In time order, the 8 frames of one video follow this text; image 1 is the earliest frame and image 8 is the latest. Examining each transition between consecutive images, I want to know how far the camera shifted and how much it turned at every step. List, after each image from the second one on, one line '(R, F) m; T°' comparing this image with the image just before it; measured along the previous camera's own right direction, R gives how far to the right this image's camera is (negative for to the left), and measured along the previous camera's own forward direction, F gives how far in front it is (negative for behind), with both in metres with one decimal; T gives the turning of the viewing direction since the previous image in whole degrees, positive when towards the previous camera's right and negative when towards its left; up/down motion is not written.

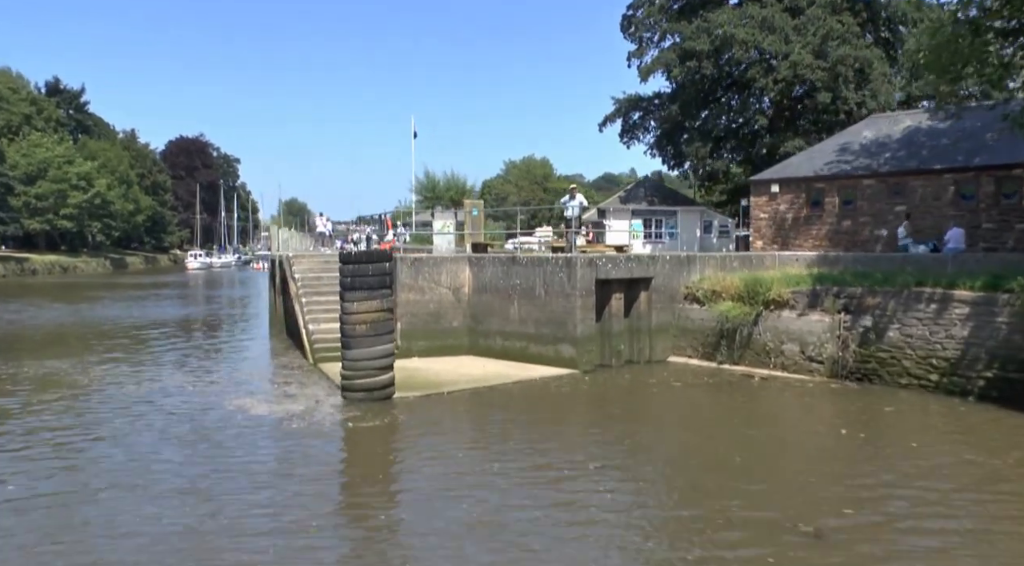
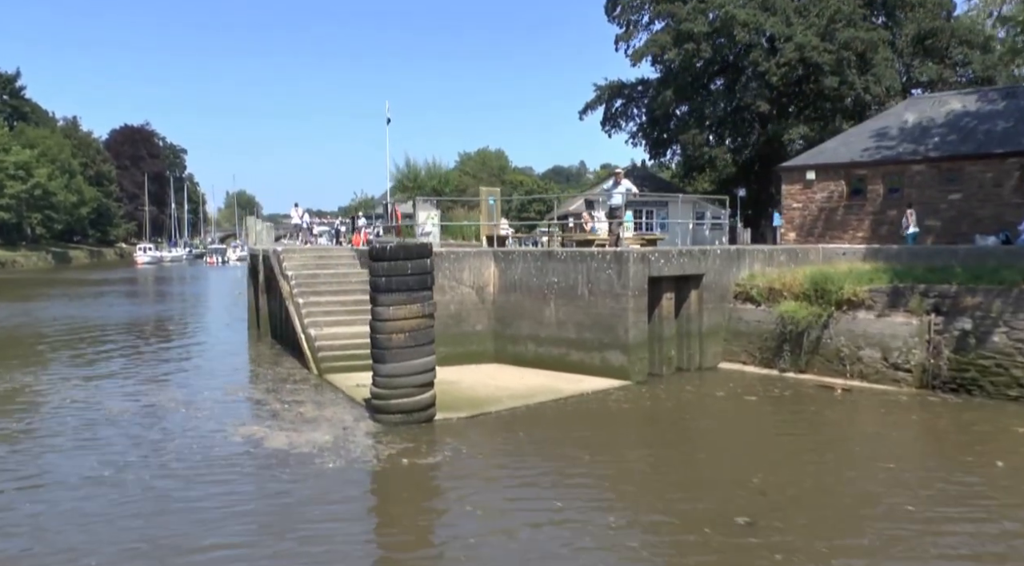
(-1.6, +2.3) m; +3°
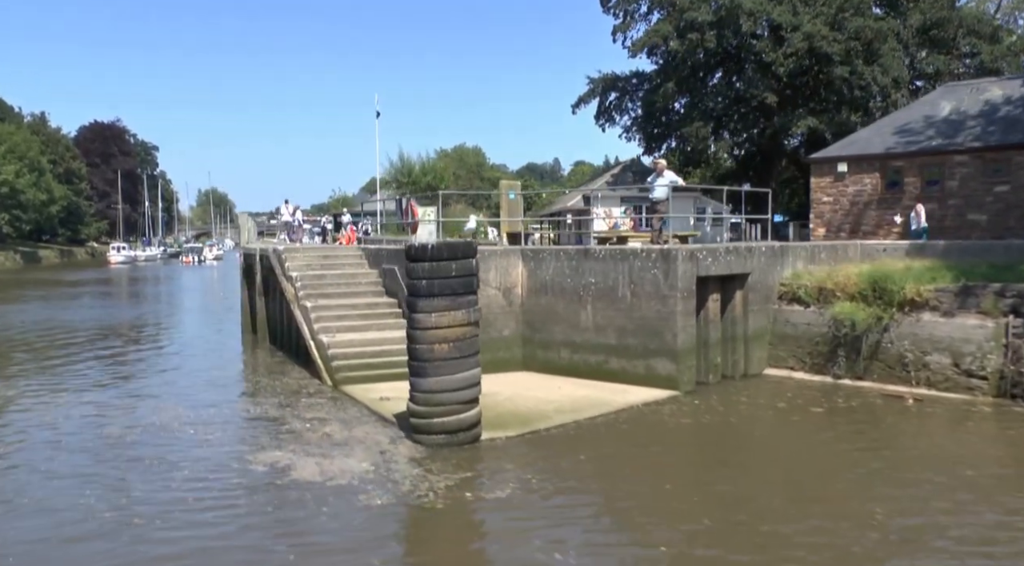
(-1.0, +1.3) m; +2°
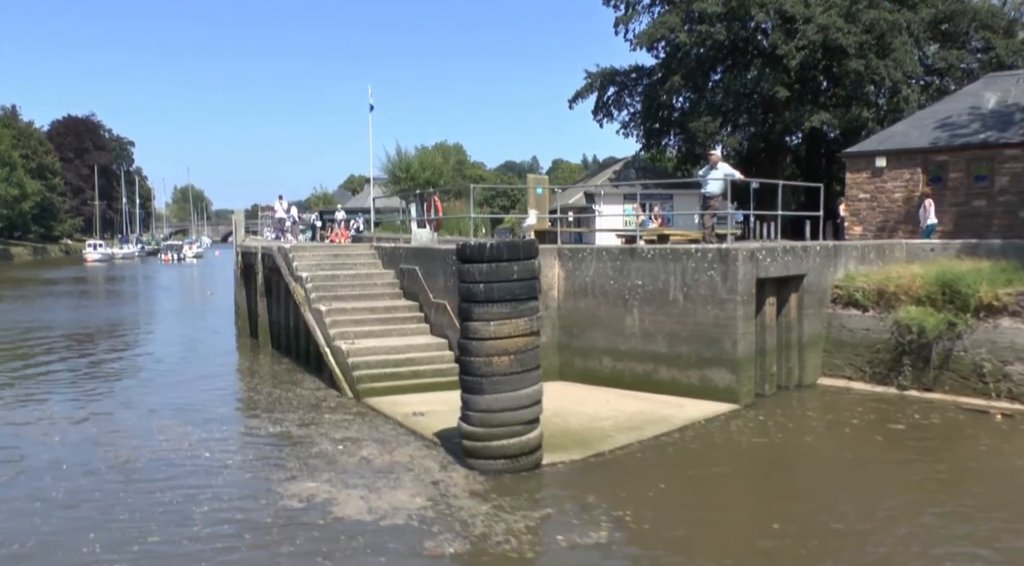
(-1.0, +1.3) m; +2°
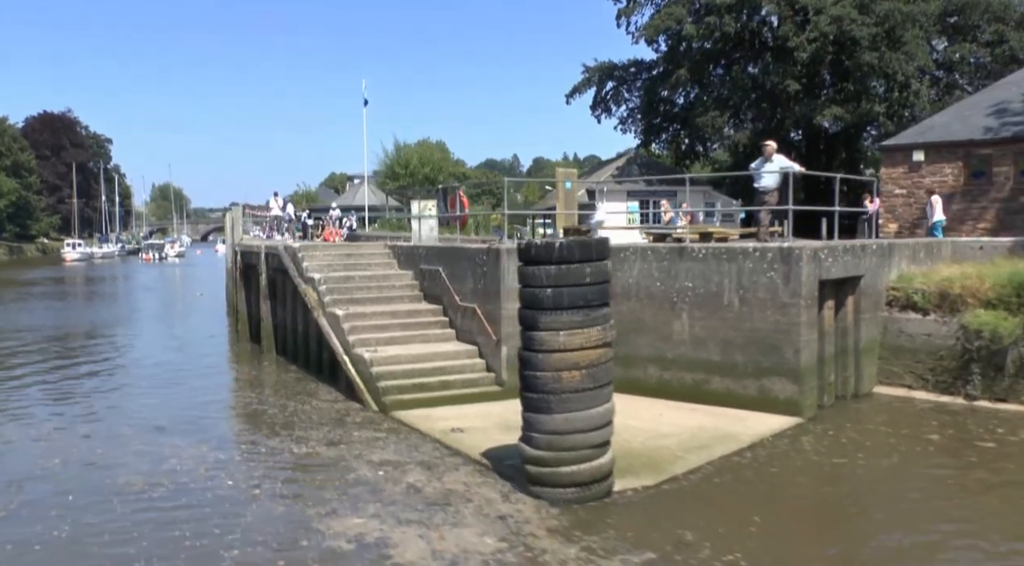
(-0.9, +1.1) m; +1°
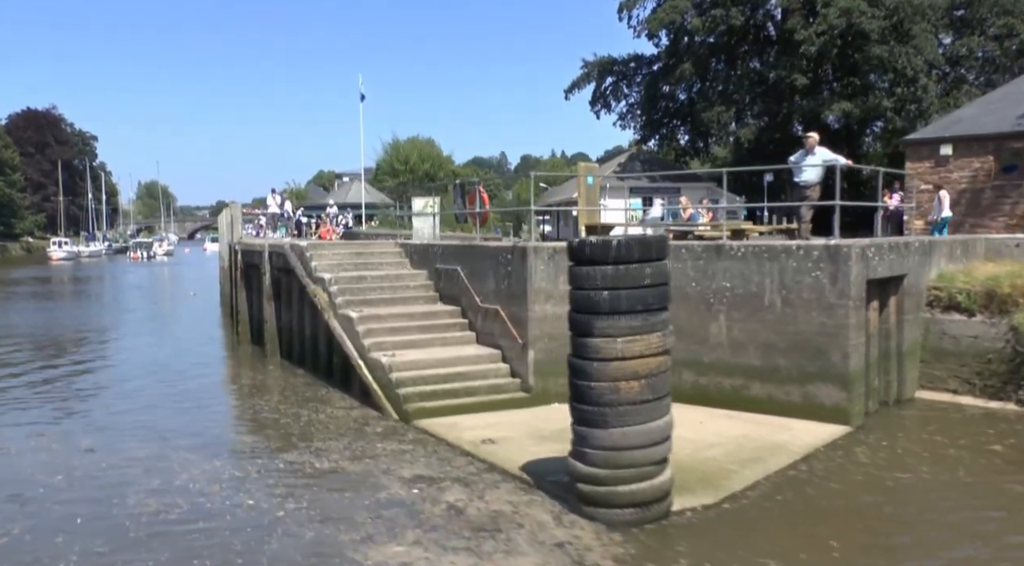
(-0.6, +0.7) m; +1°
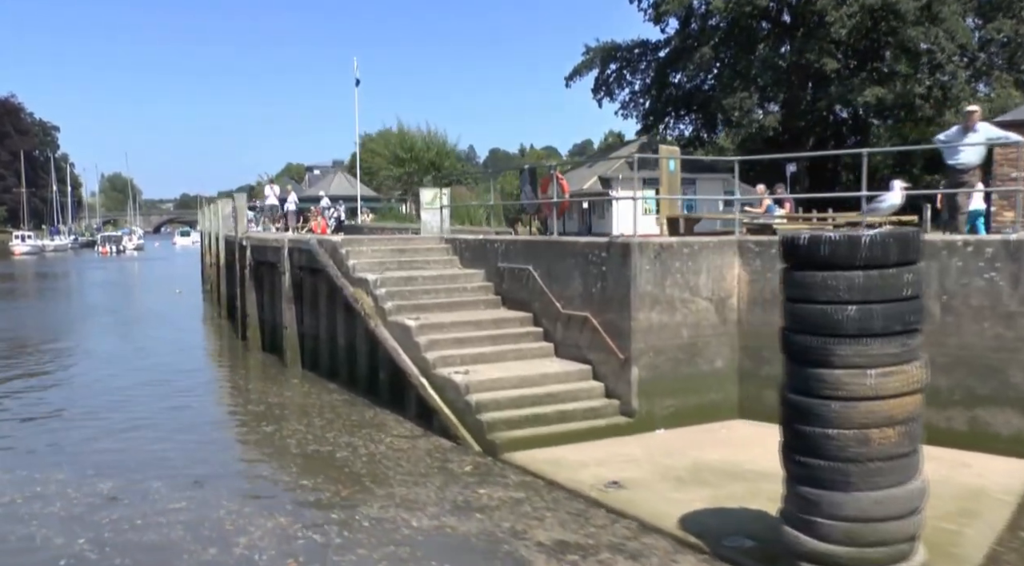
(-1.6, +2.0) m; +2°
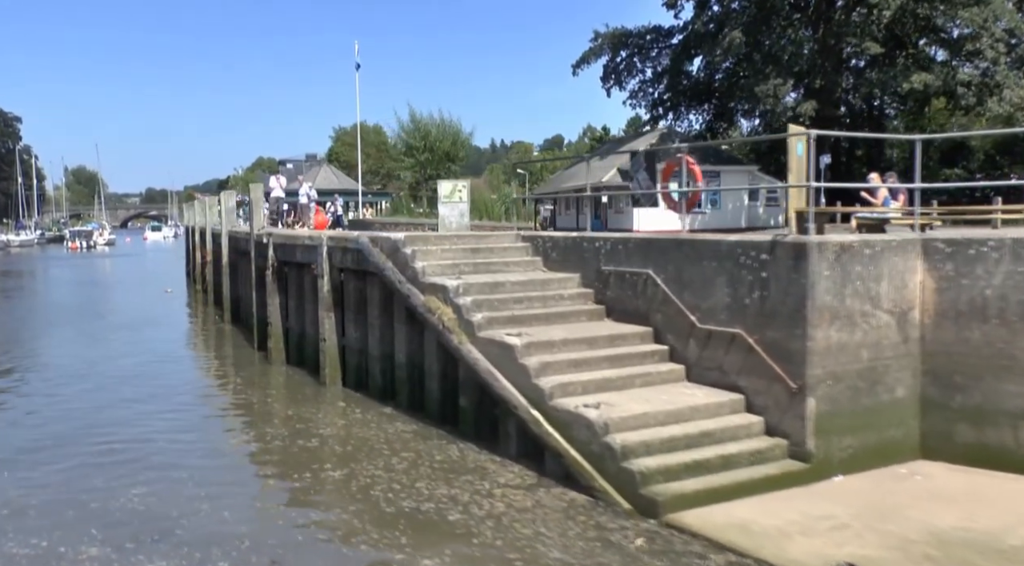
(-1.7, +2.1) m; +2°
